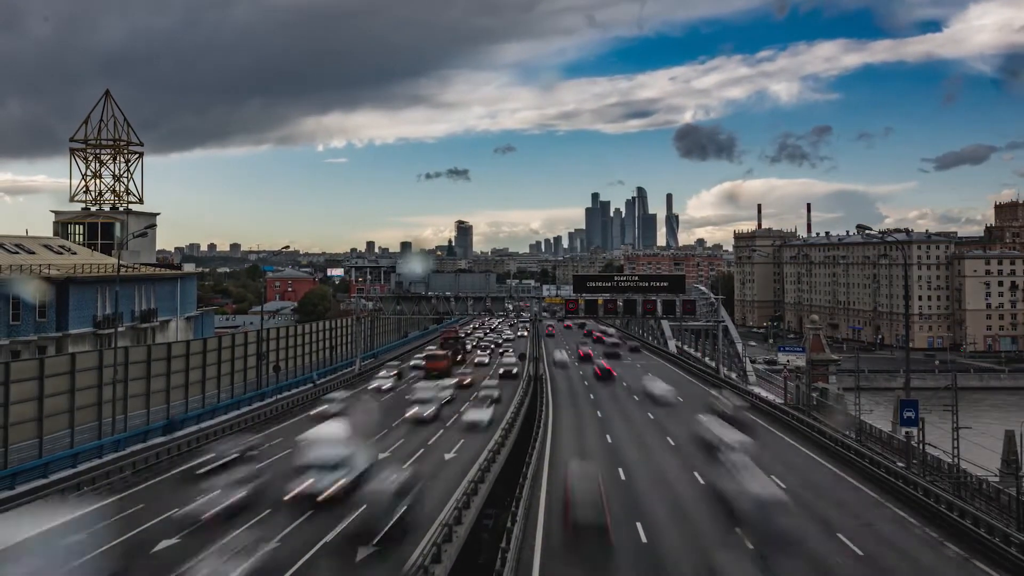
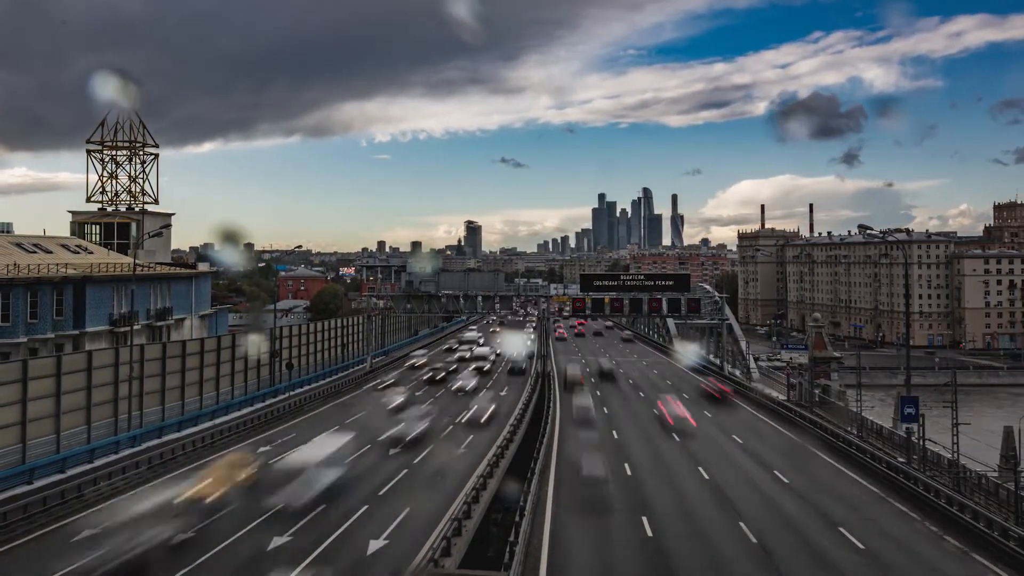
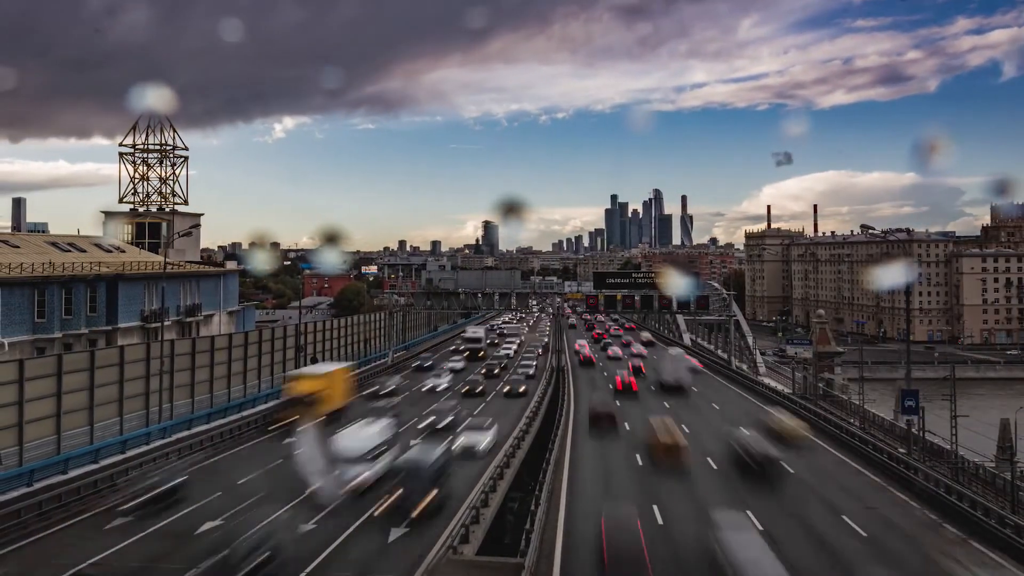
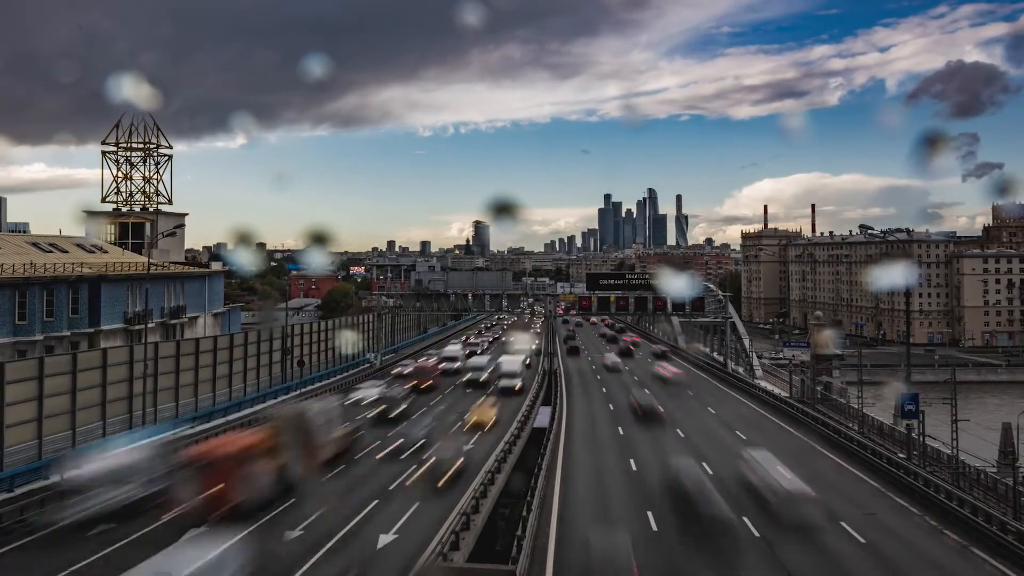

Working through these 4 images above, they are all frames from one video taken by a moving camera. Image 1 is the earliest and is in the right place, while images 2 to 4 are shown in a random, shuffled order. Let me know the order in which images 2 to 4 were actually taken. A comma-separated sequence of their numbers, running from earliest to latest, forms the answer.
2, 4, 3
